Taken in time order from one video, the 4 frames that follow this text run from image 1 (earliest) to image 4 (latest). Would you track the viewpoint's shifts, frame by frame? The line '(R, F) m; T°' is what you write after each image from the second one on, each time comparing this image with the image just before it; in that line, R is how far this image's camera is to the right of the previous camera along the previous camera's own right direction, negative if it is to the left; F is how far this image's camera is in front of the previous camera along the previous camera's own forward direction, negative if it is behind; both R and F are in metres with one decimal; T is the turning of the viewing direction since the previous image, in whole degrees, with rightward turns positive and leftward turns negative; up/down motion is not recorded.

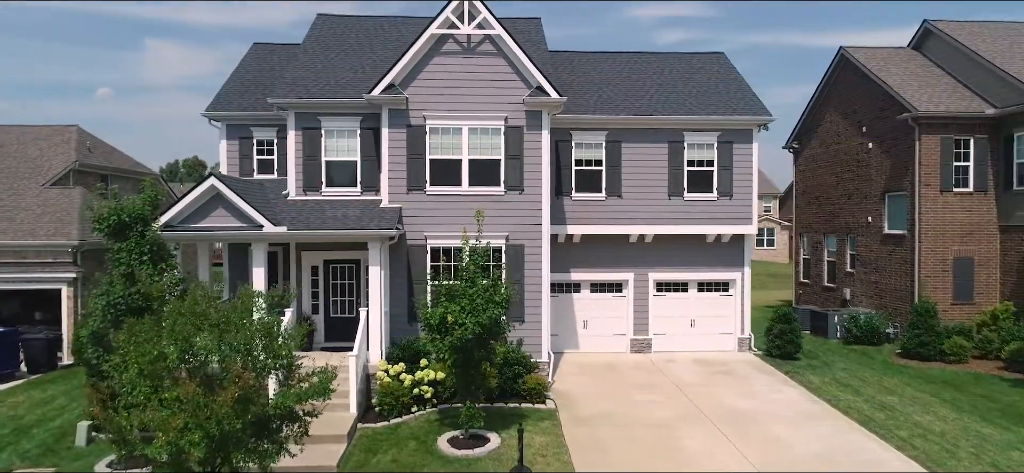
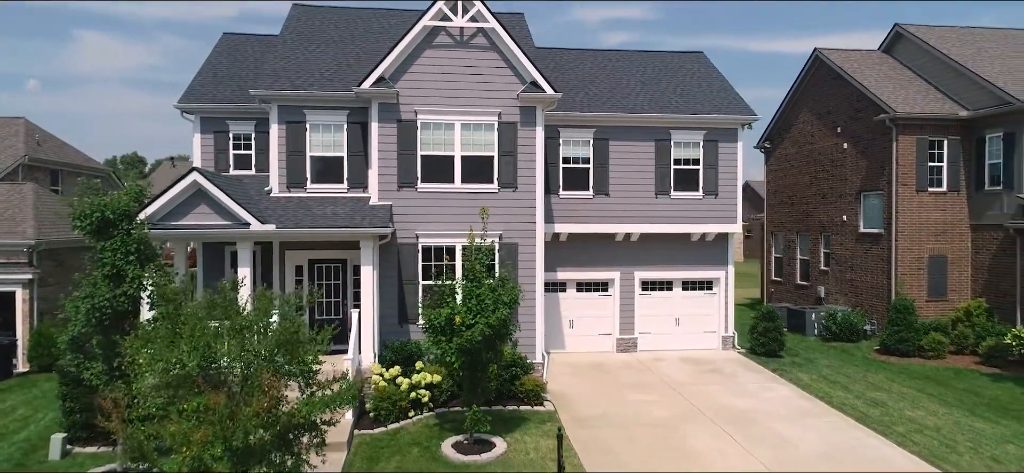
(-0.6, +0.3) m; +4°
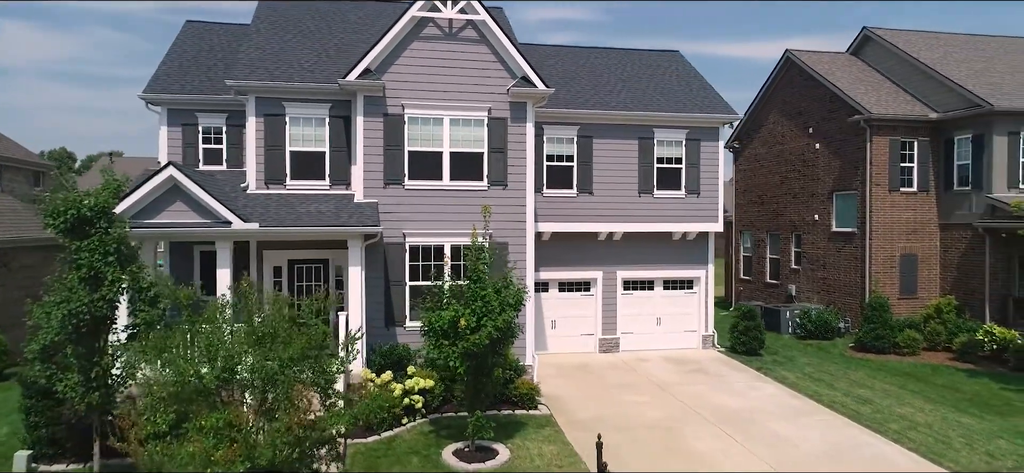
(-0.5, +0.3) m; +4°
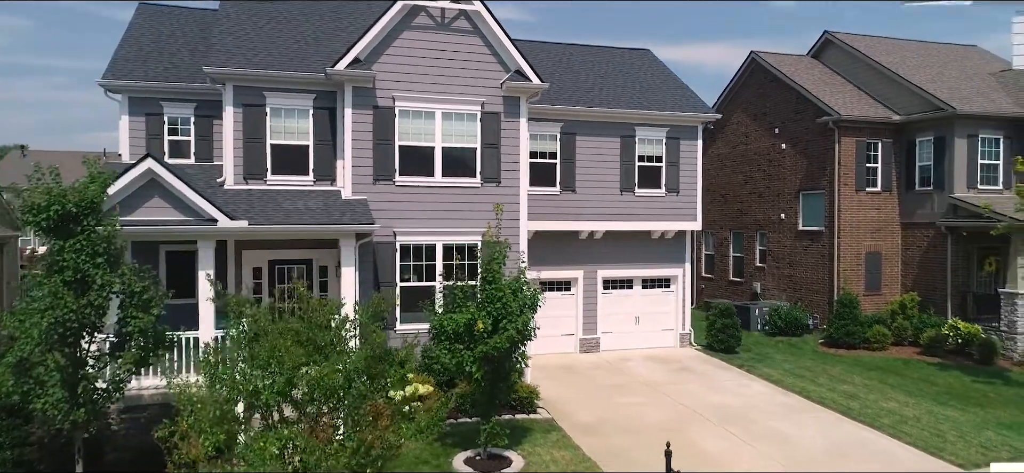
(-0.8, +0.3) m; +5°
